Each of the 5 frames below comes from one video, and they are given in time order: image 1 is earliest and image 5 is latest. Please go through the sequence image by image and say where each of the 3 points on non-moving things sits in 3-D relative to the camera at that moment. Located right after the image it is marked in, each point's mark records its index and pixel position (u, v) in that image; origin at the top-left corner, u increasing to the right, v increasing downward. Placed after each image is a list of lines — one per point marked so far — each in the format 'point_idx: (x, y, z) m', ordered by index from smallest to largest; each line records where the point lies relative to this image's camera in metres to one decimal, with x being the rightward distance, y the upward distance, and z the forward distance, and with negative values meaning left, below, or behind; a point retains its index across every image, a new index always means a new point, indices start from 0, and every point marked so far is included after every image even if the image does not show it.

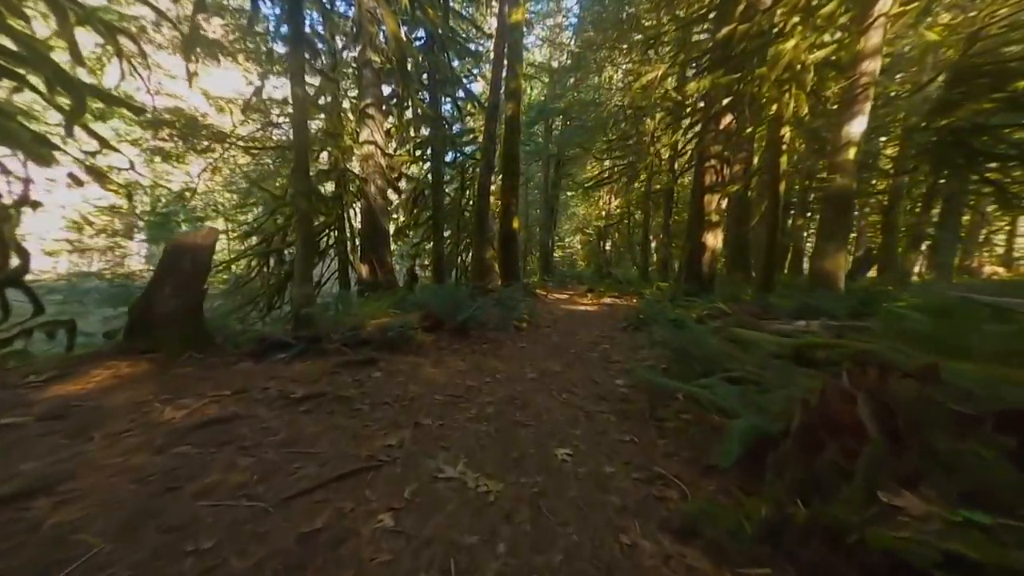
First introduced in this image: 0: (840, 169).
0: (+7.5, +2.7, +6.9) m
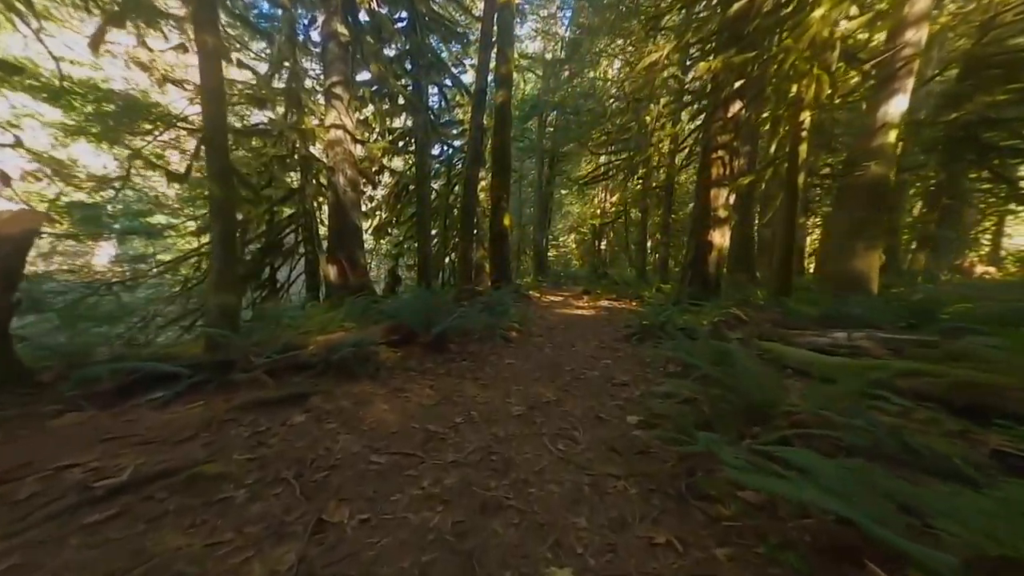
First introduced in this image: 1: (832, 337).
0: (+7.2, +2.6, +6.0) m
1: (+5.0, -0.8, +4.7) m
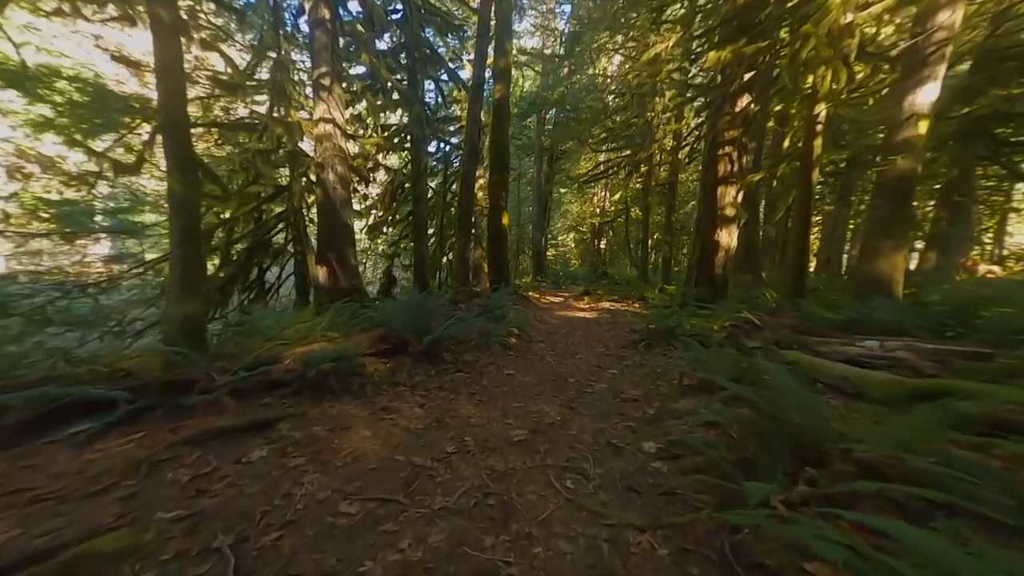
0: (+7.2, +2.6, +5.6) m
1: (+5.0, -0.8, +4.3) m
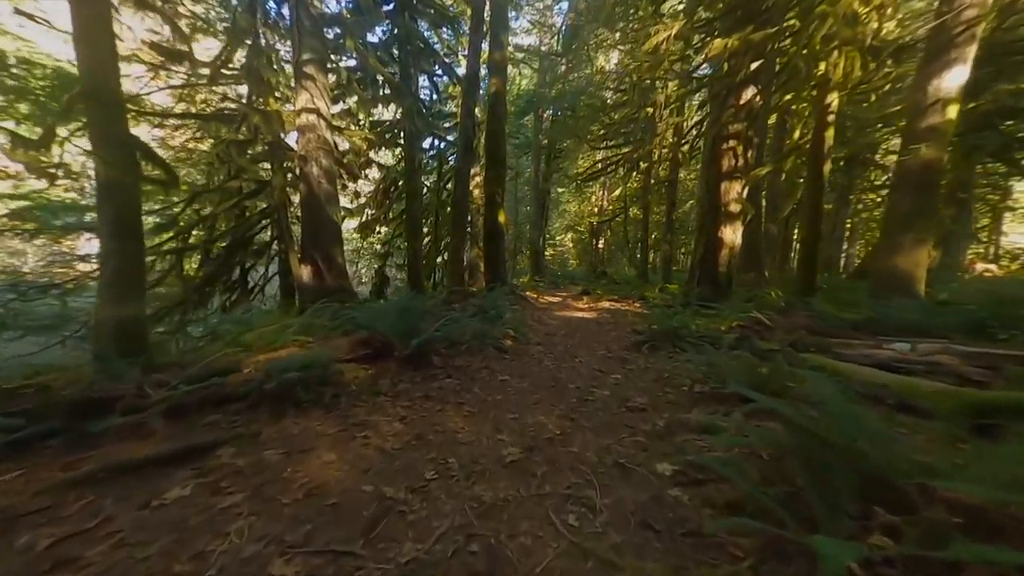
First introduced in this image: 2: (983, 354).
0: (+7.1, +2.6, +5.2) m
1: (+4.9, -0.8, +3.9) m
2: (+5.1, -0.7, +3.2) m
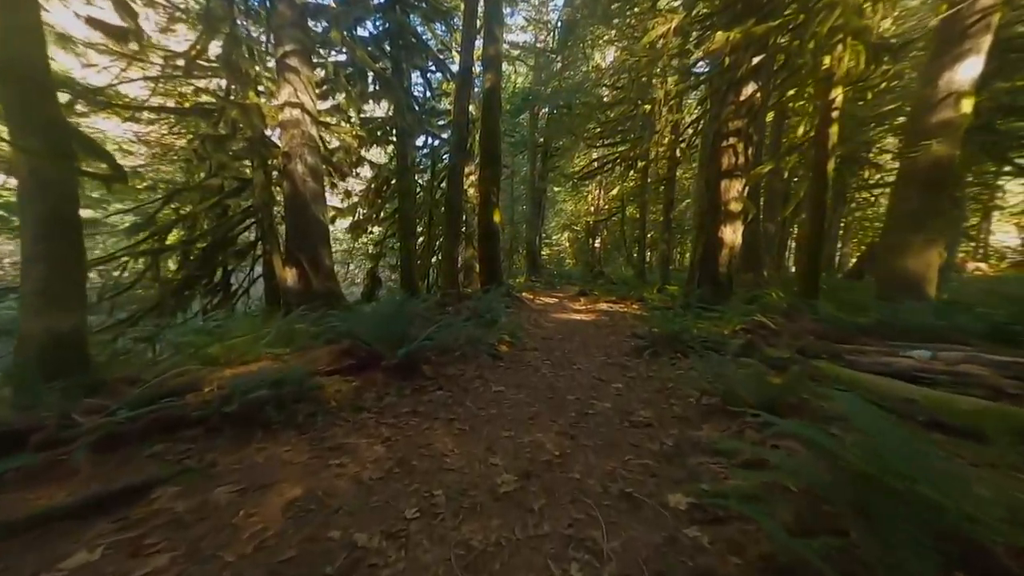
0: (+7.0, +2.6, +5.0) m
1: (+4.8, -0.8, +3.6) m
2: (+5.0, -0.8, +3.0) m
